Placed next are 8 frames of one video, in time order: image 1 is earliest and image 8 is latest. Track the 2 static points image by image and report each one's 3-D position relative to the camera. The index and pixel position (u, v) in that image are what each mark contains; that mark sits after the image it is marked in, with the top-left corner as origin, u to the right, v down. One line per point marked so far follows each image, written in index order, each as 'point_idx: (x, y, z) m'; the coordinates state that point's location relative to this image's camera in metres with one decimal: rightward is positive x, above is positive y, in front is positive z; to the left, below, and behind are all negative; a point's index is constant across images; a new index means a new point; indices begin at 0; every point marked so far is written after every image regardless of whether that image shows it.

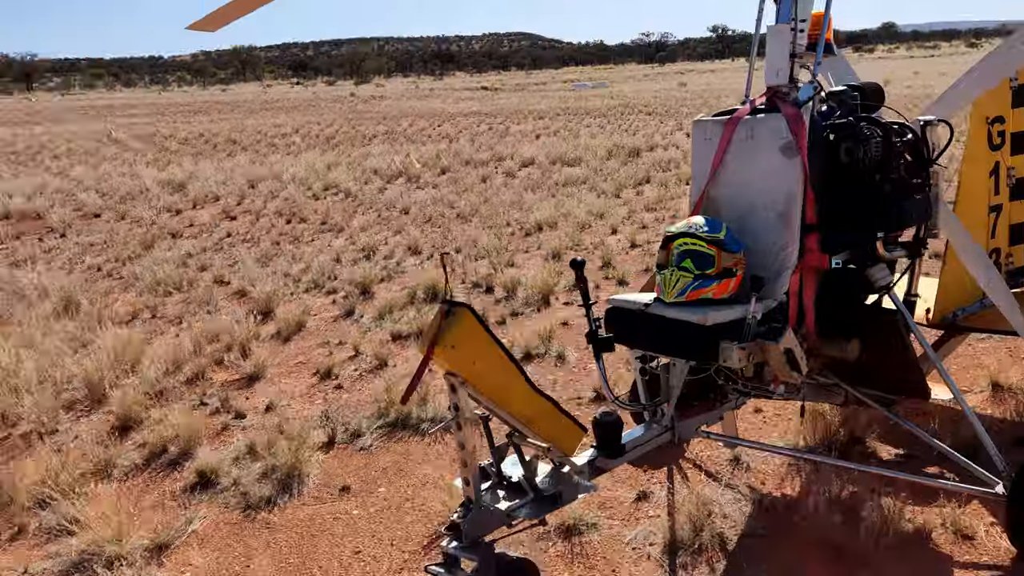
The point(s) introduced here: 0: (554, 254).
0: (+0.4, +0.3, +7.5) m
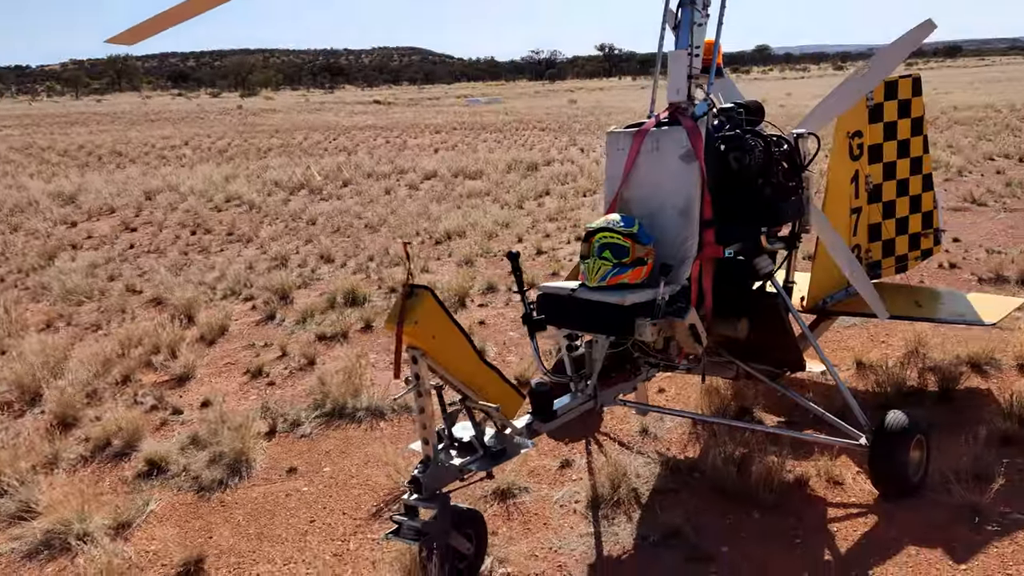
0: (-0.4, +0.3, +7.9) m
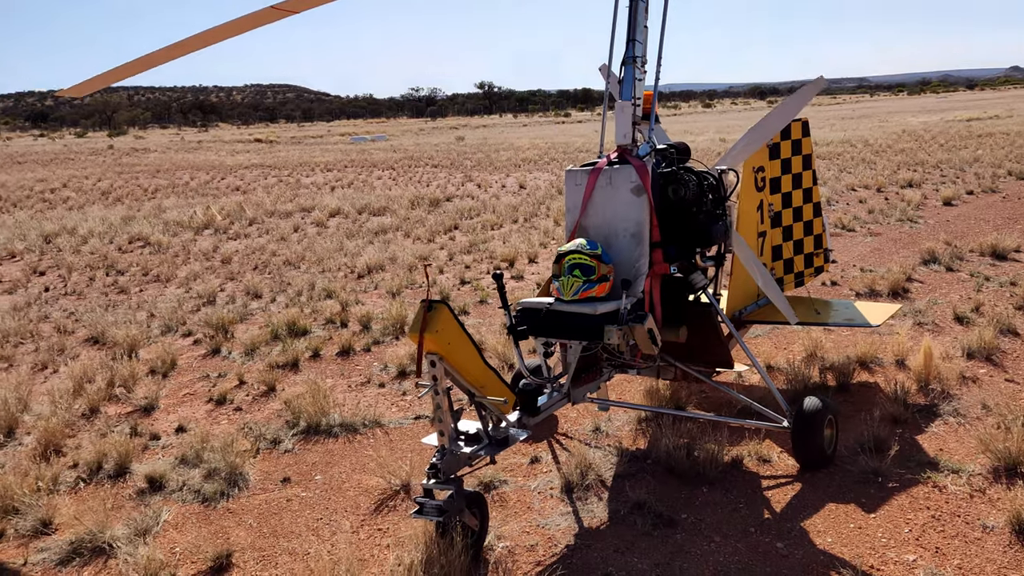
0: (-1.1, 0.0, +8.3) m
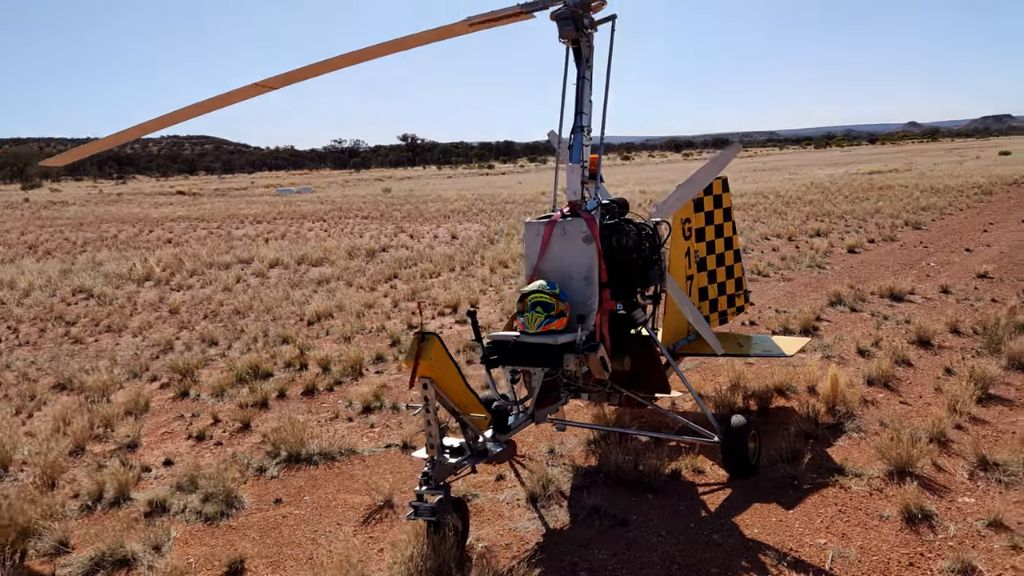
0: (-1.6, -0.5, +8.7) m
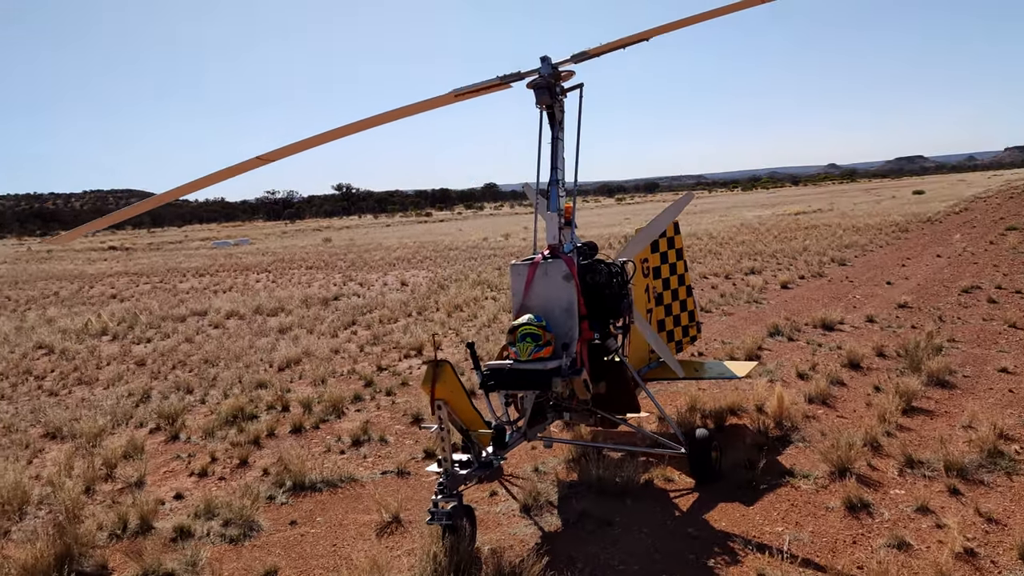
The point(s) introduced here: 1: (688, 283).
0: (-2.0, -0.9, +9.1) m
1: (+1.3, 0.0, +6.6) m
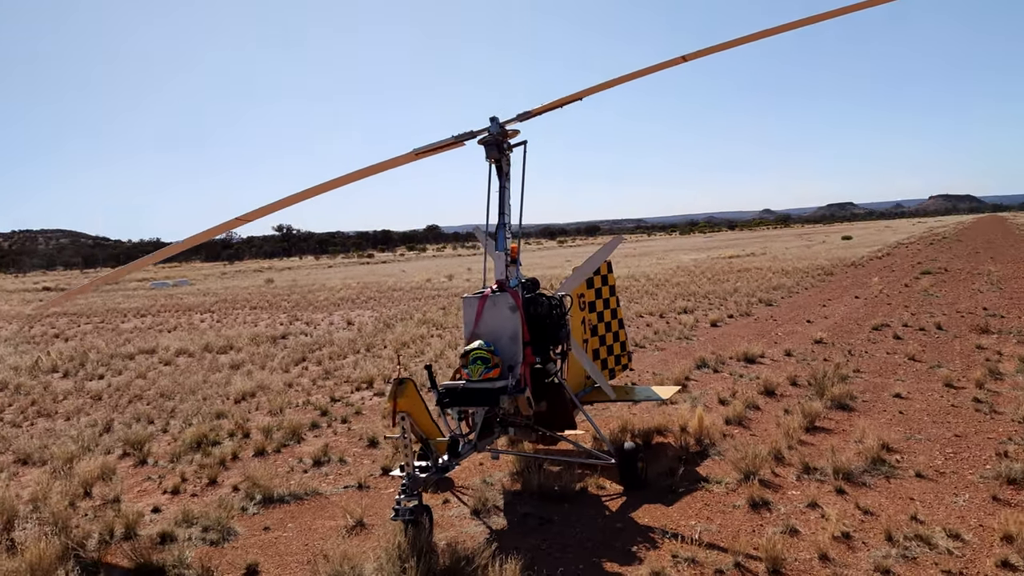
0: (-2.6, -1.3, +9.6) m
1: (+0.9, -0.2, +7.3) m
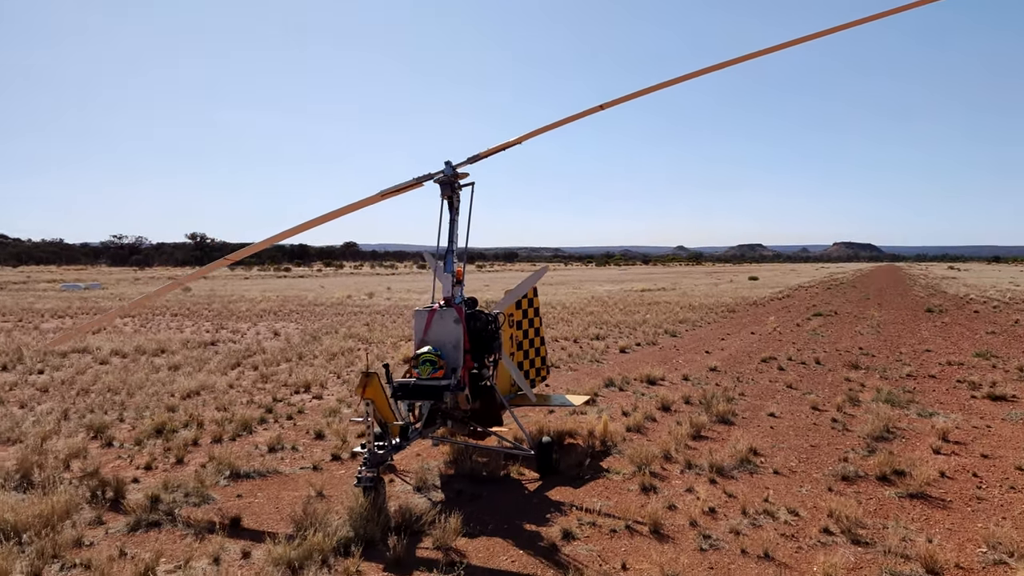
0: (-3.4, -1.4, +10.5) m
1: (+0.3, -0.5, +8.6) m
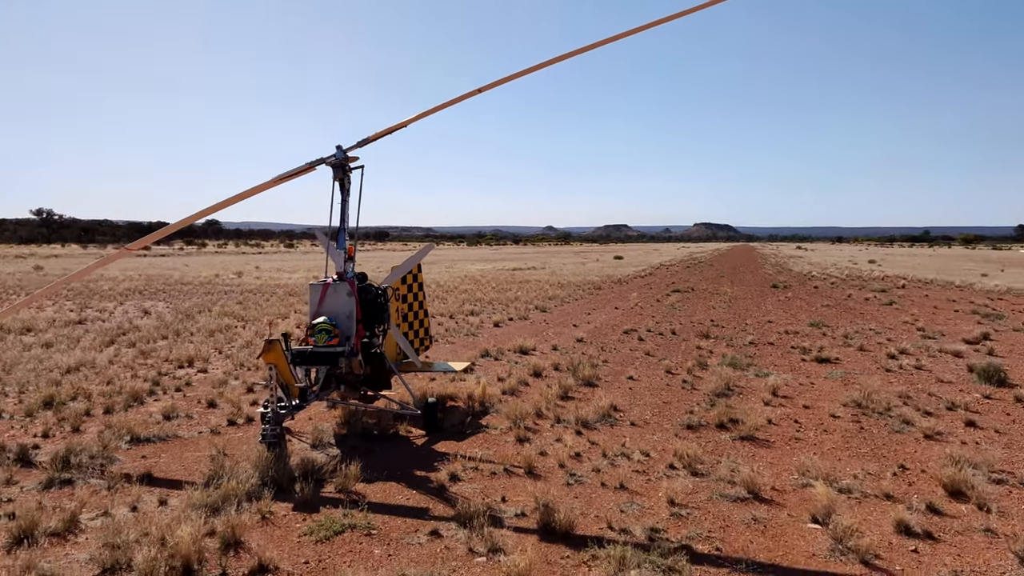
0: (-4.8, -1.1, +10.7) m
1: (-0.9, -0.2, +9.3) m
